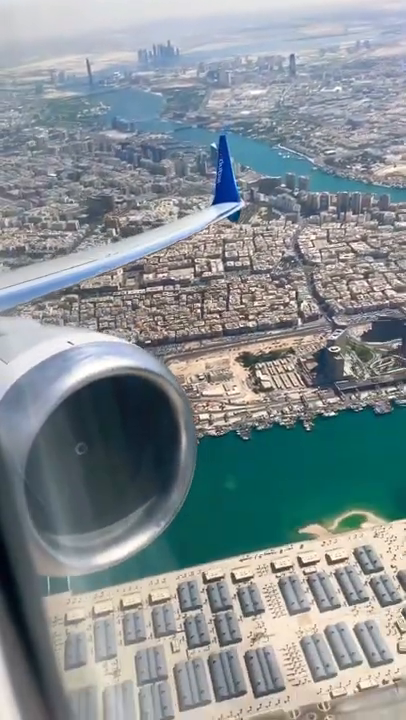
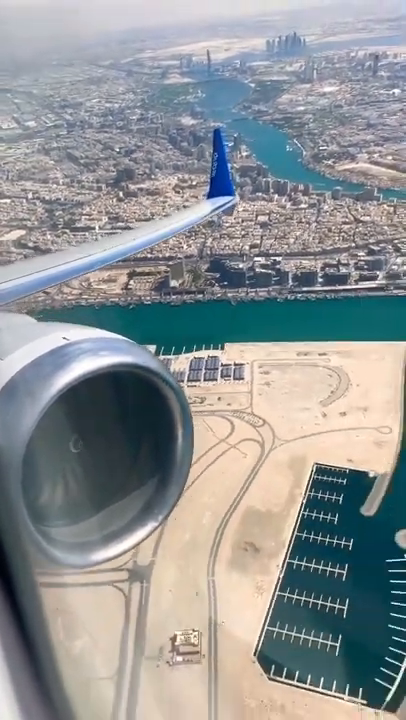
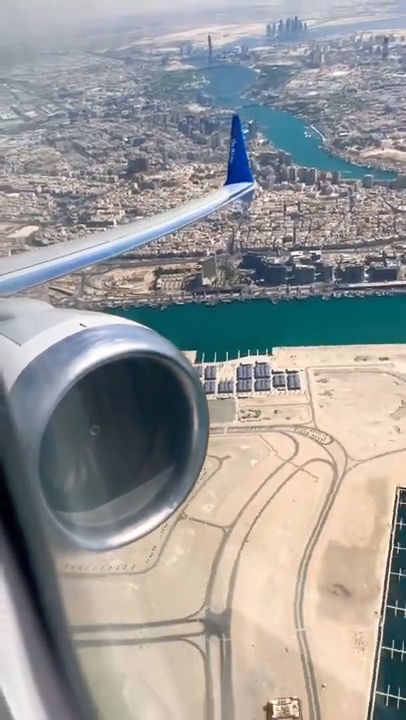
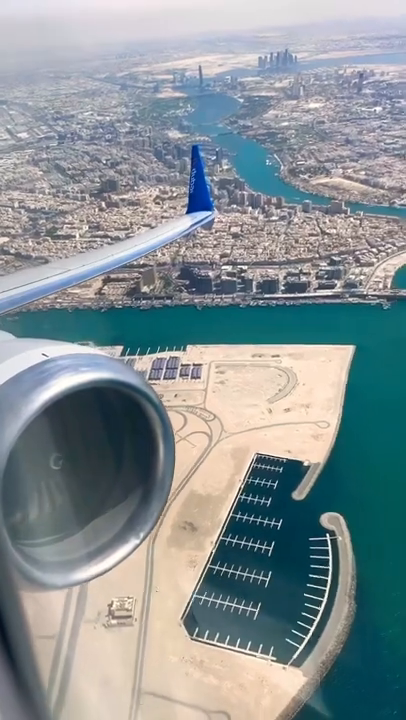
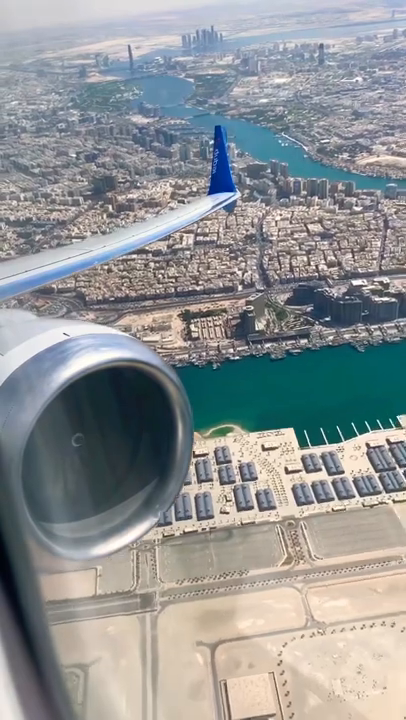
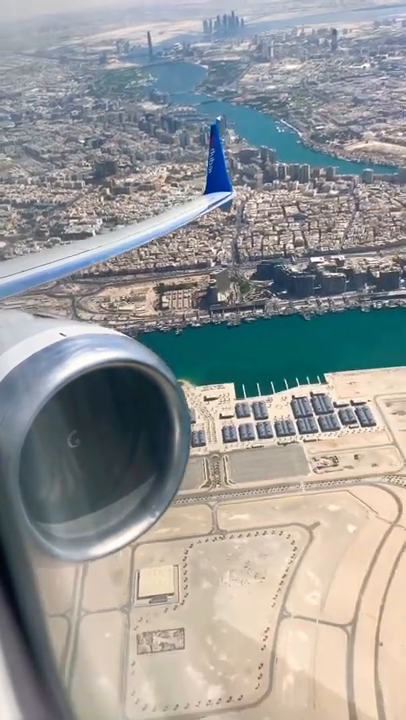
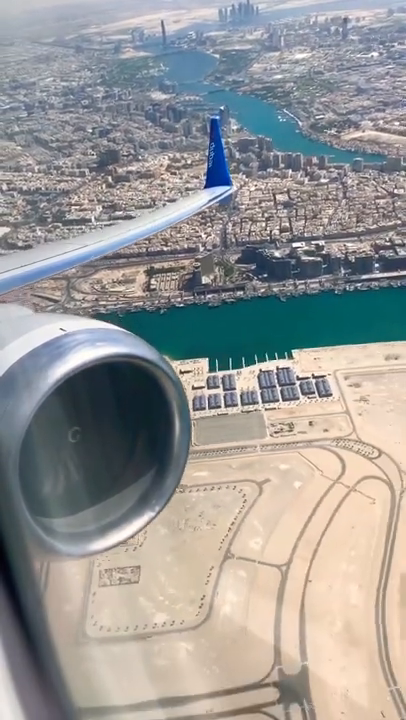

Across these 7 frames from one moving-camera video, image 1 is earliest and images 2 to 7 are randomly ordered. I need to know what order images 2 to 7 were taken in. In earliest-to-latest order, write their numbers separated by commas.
5, 6, 7, 3, 2, 4
